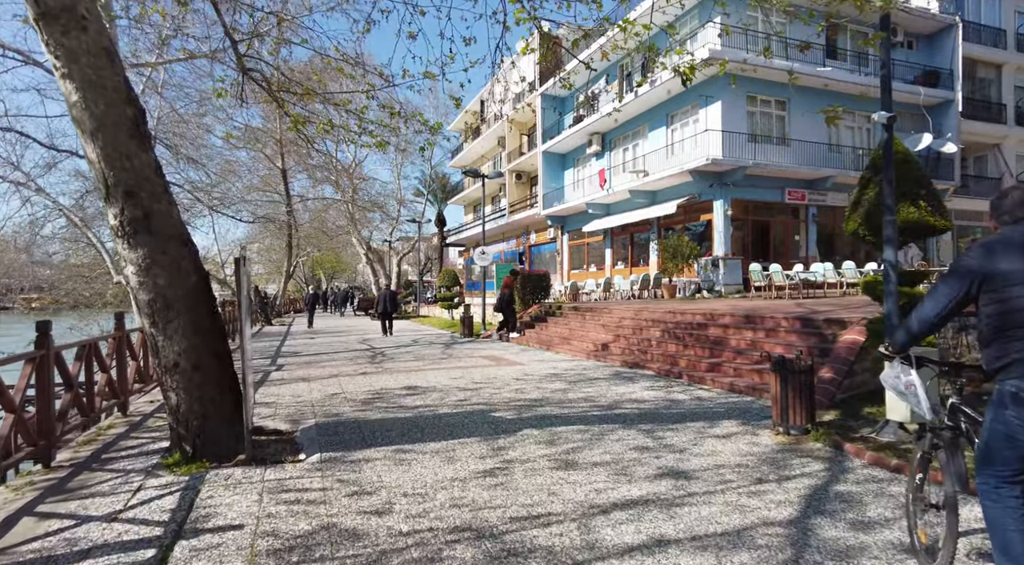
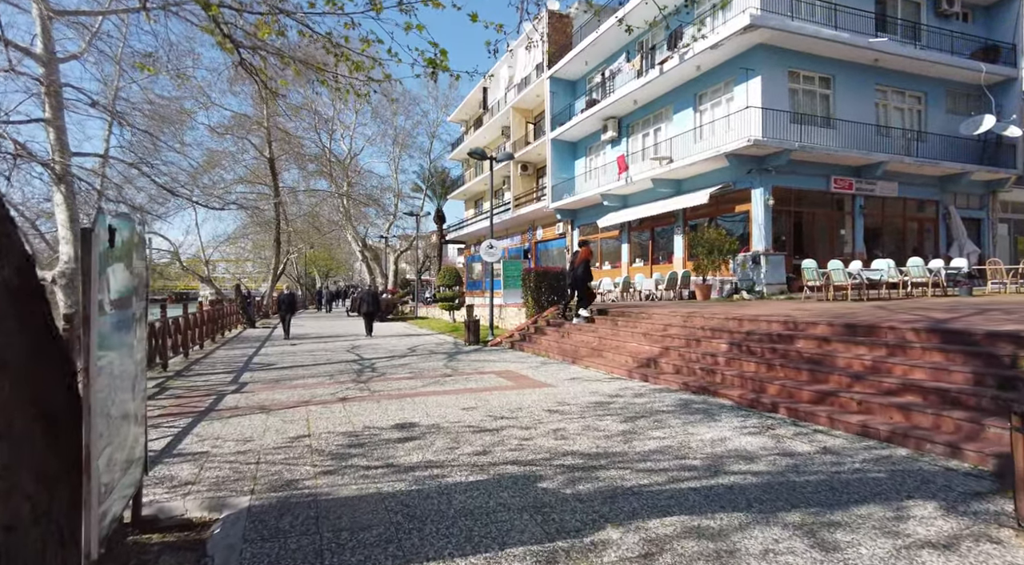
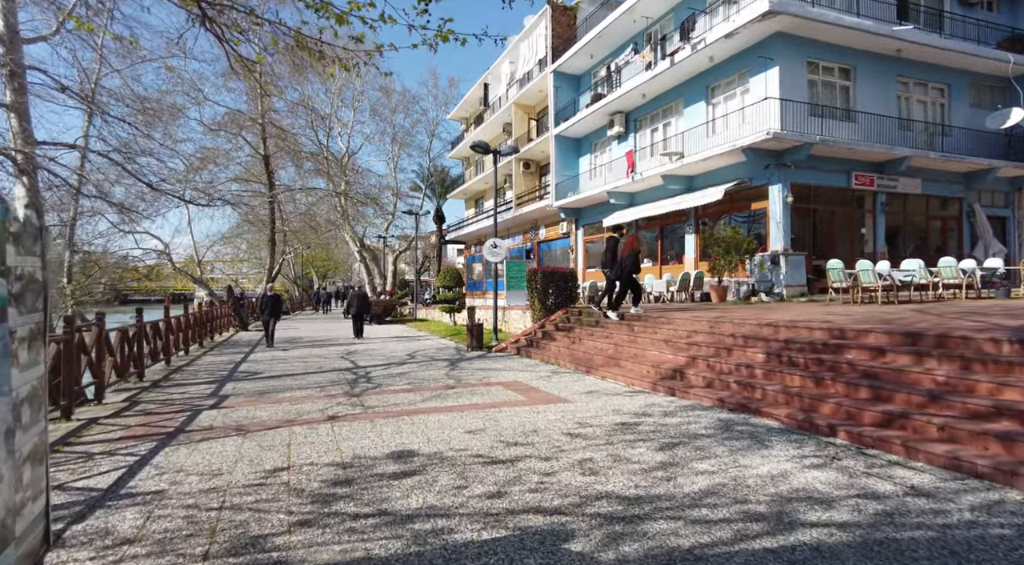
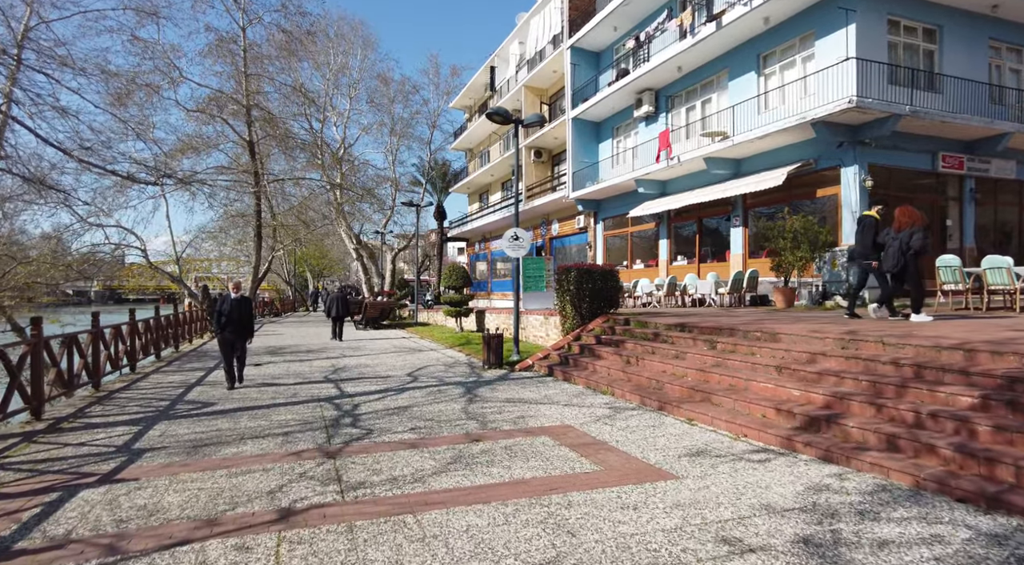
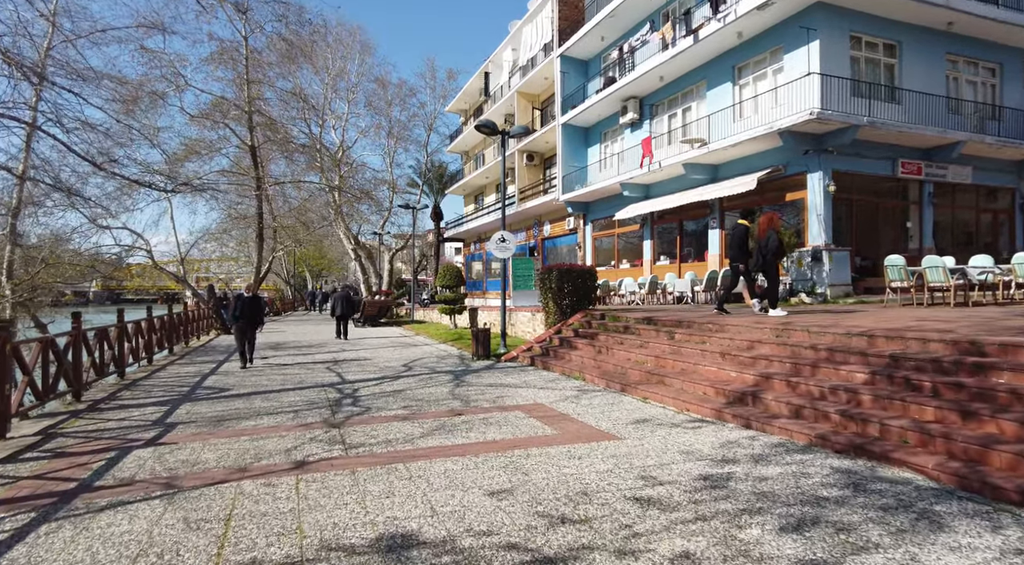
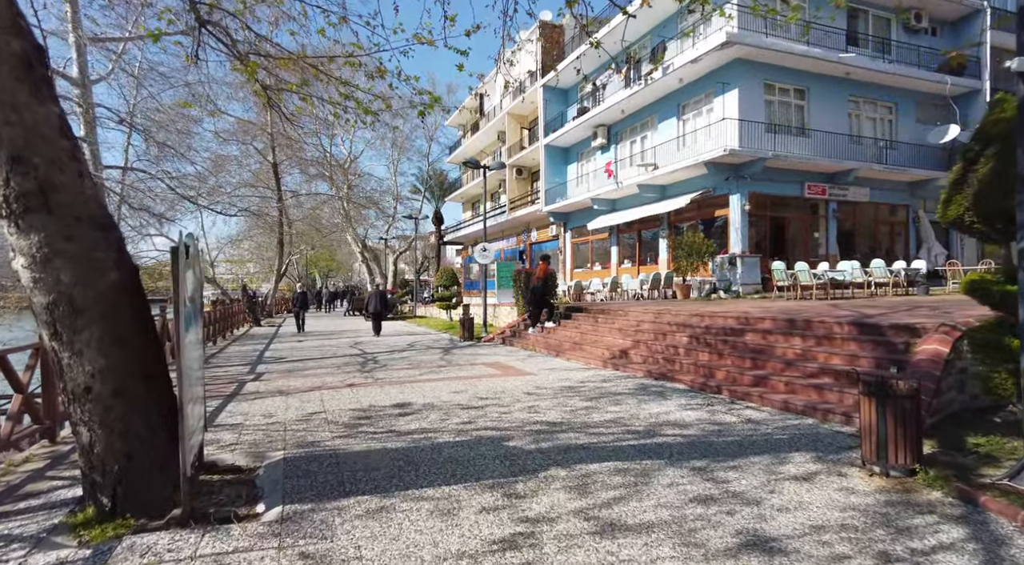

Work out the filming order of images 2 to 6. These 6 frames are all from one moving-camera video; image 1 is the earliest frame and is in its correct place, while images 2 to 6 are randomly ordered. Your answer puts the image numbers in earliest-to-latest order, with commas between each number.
6, 2, 3, 5, 4
